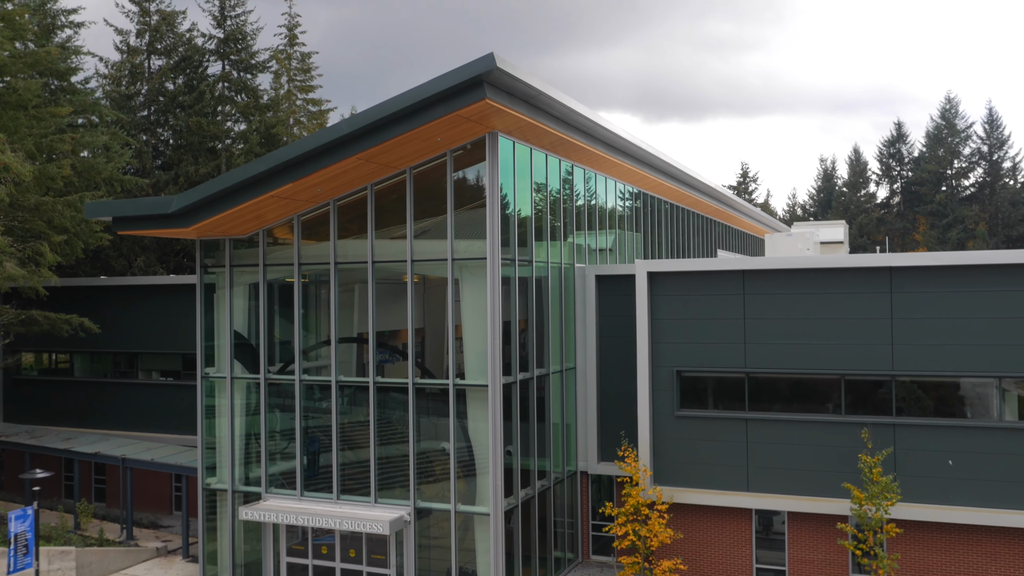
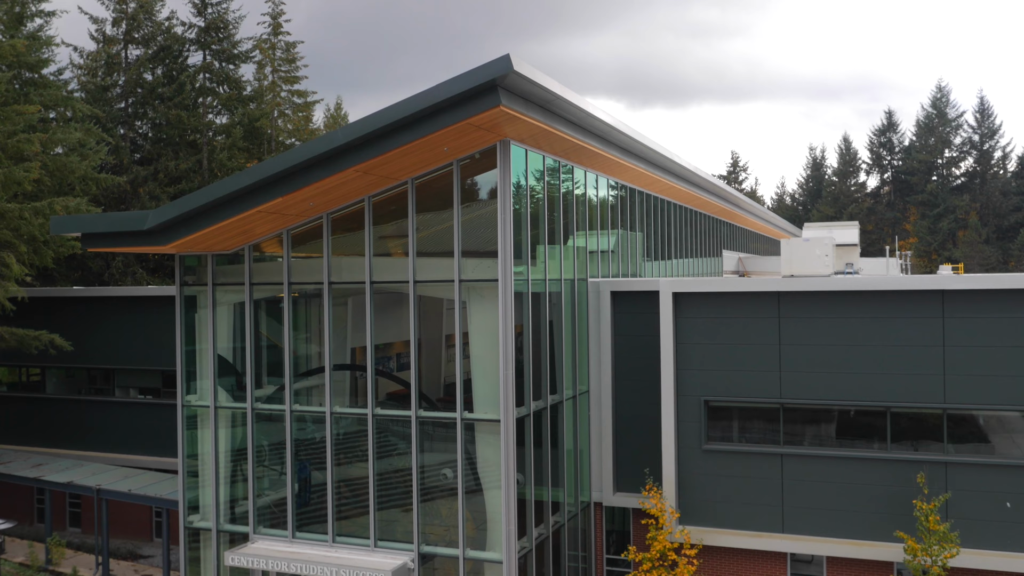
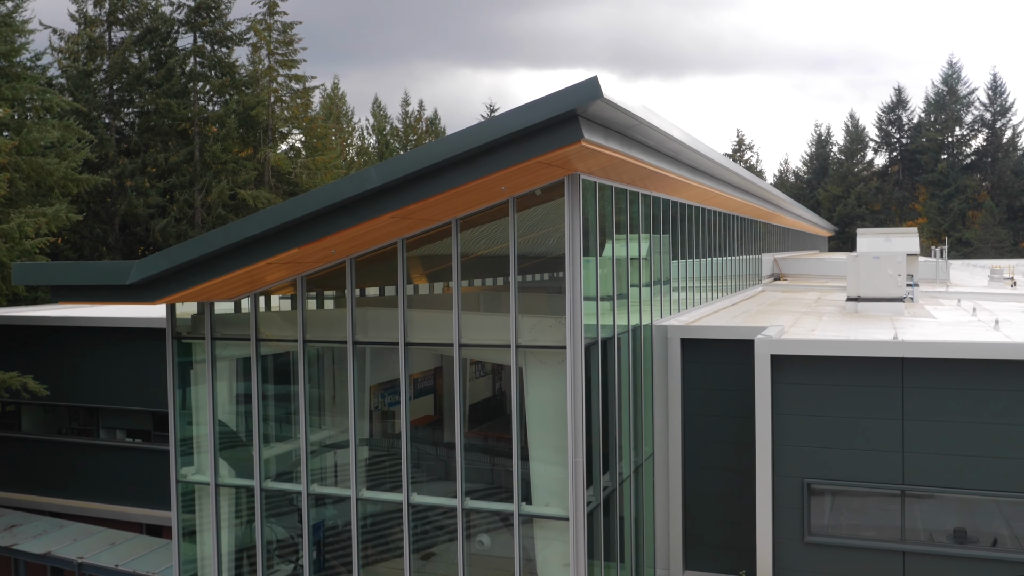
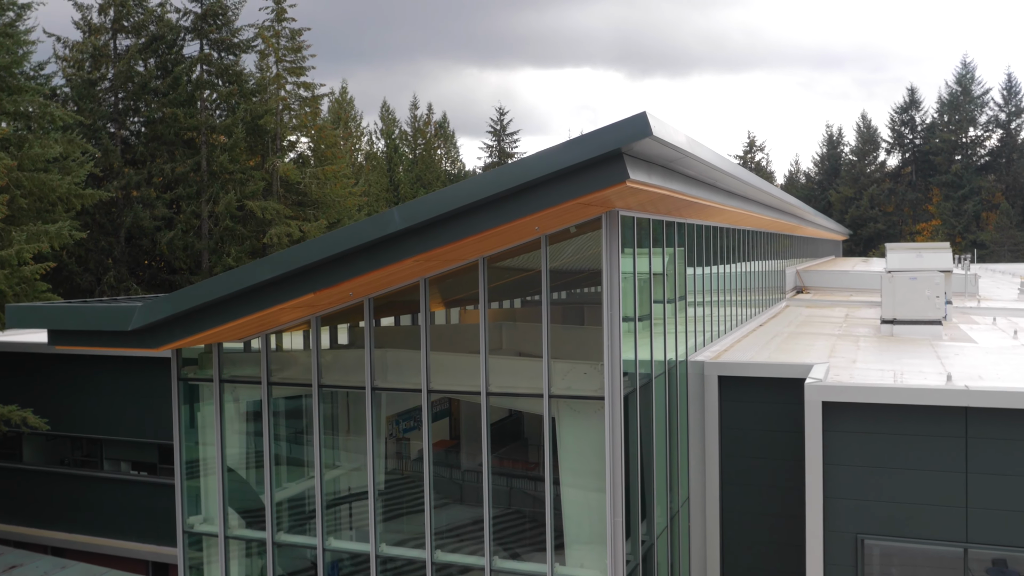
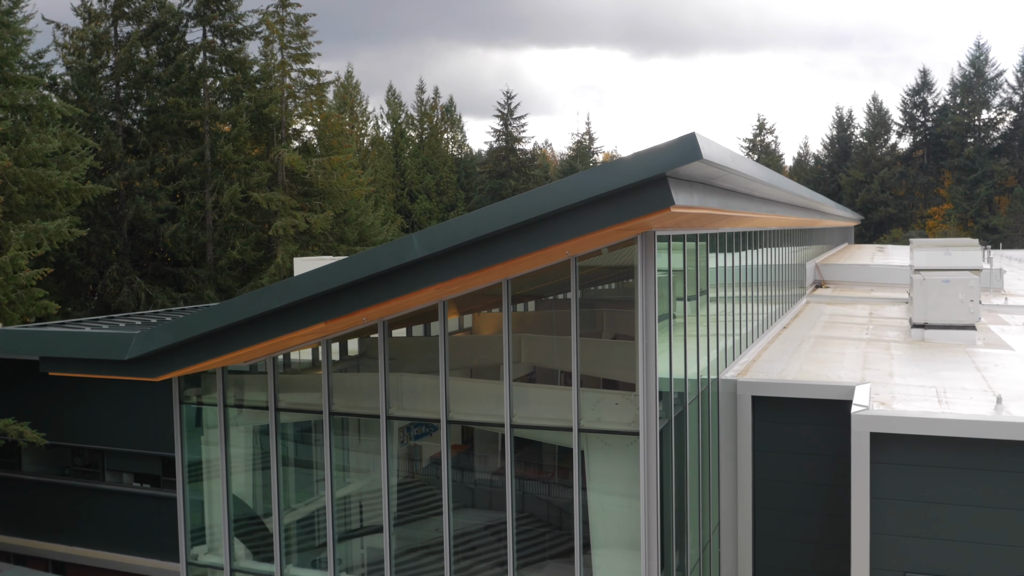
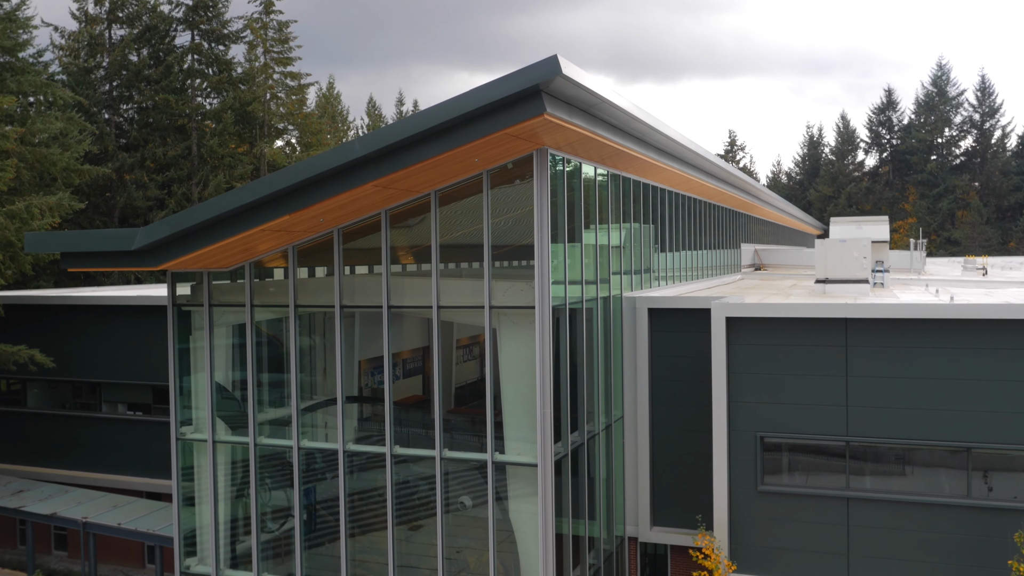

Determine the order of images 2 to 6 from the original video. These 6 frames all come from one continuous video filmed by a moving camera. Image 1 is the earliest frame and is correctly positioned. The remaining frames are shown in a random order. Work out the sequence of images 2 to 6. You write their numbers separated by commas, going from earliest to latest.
2, 6, 3, 4, 5
